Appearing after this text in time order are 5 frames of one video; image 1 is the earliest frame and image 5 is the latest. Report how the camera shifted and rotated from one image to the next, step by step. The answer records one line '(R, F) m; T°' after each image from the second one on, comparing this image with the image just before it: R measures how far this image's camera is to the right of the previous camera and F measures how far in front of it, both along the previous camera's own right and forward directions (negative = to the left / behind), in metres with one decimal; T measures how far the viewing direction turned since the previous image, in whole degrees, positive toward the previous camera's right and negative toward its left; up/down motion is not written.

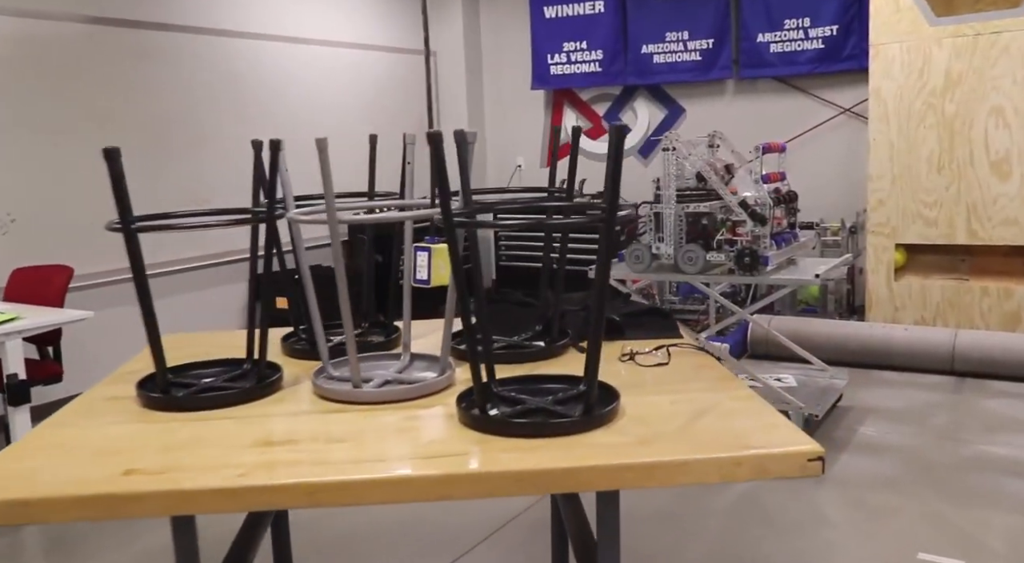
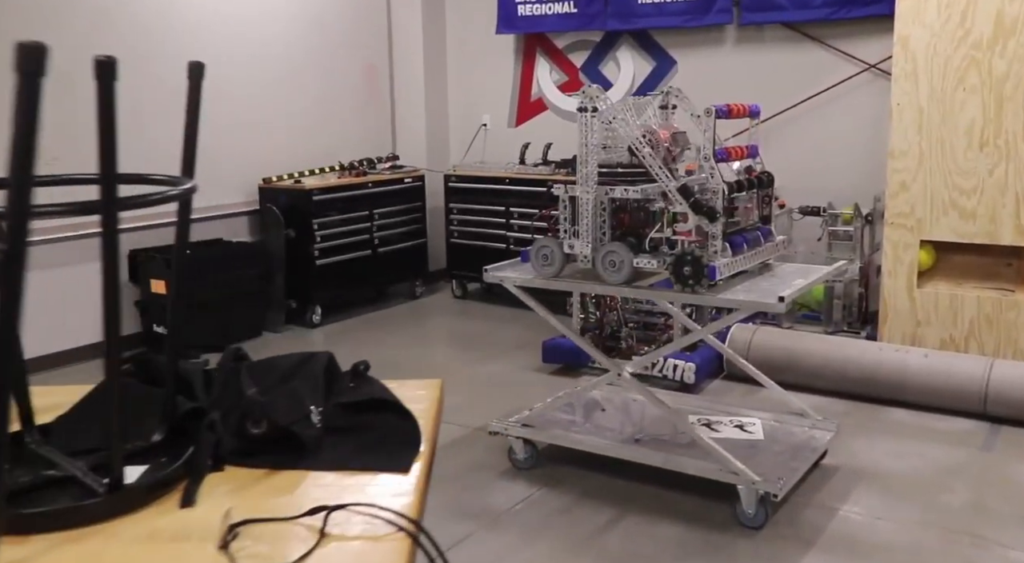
(+0.6, +1.2) m; -3°
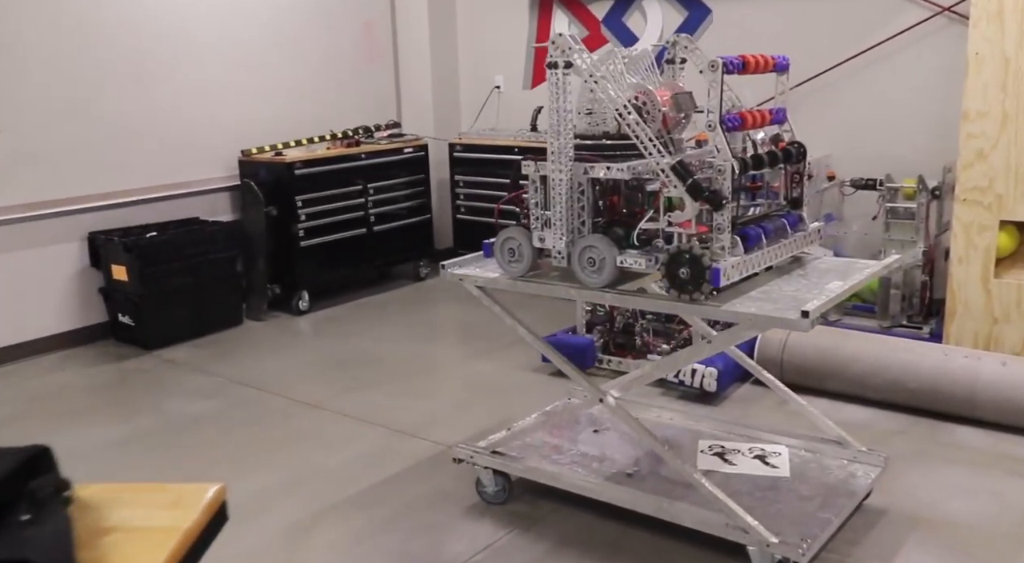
(+0.3, +0.6) m; -4°
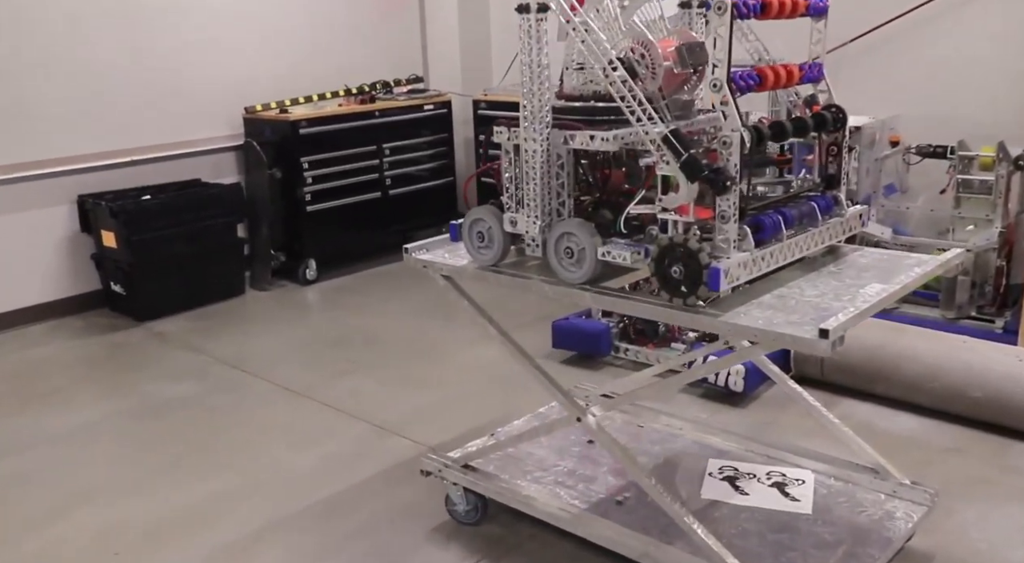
(+0.2, +0.4) m; -4°
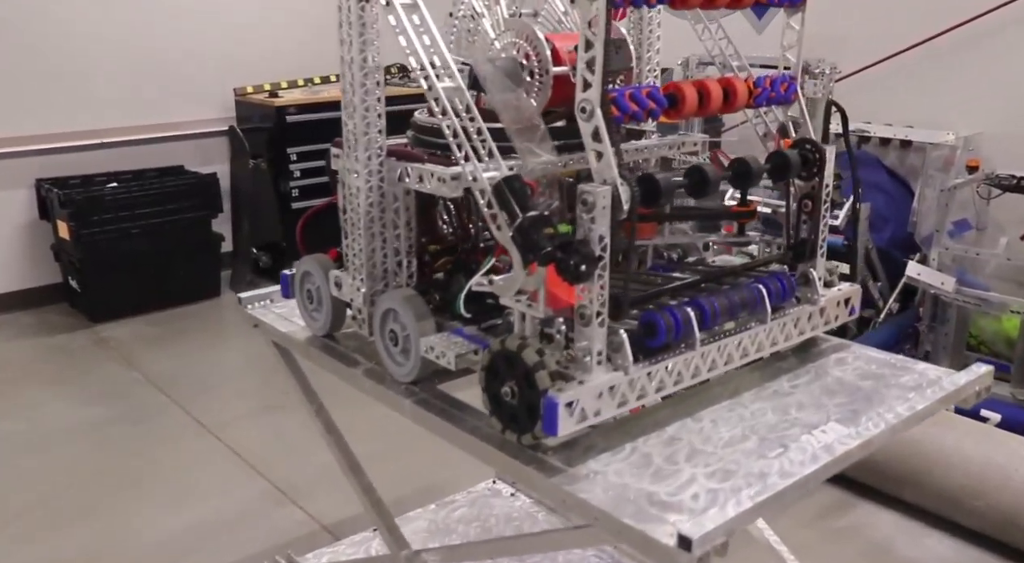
(+0.4, +0.6) m; -6°
